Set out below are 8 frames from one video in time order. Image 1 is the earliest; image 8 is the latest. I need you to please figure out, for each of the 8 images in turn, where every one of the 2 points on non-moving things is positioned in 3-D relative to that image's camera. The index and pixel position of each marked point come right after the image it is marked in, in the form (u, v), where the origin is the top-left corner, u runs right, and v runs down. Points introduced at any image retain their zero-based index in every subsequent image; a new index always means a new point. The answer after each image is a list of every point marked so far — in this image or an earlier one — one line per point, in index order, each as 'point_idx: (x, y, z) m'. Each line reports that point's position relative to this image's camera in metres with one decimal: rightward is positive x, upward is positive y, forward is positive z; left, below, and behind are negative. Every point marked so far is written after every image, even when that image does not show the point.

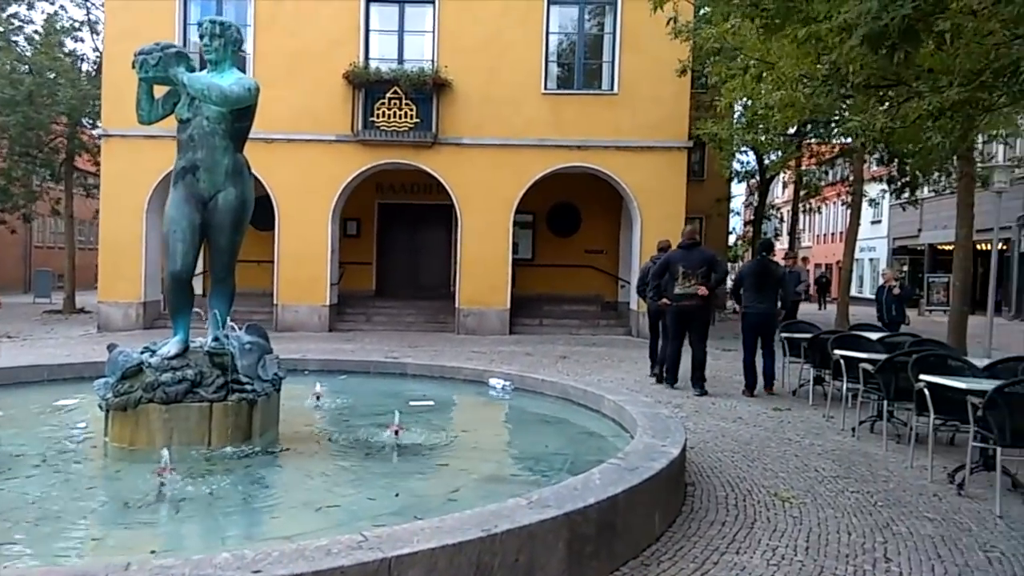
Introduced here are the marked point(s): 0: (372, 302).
0: (-3.4, -0.3, +19.1) m
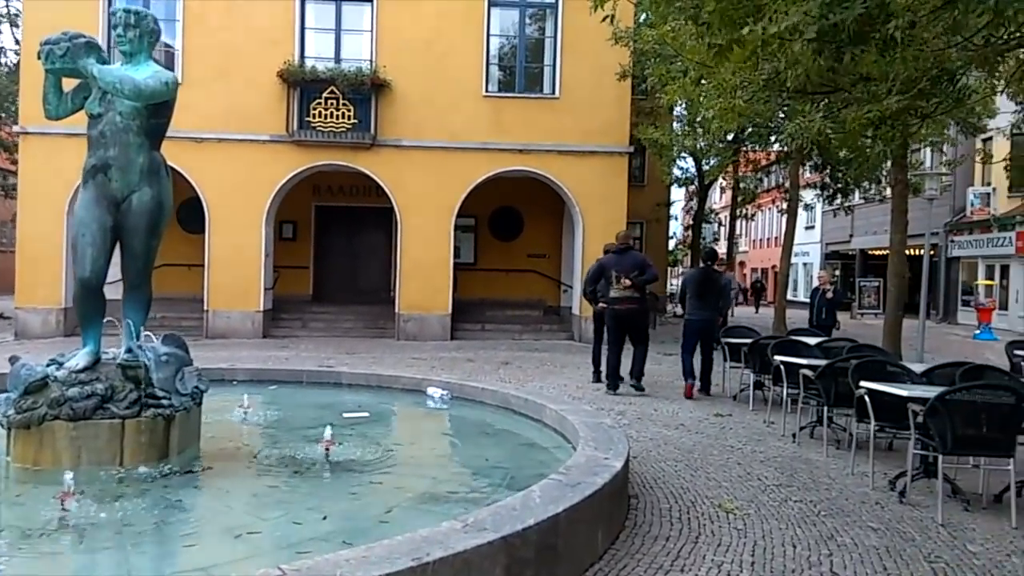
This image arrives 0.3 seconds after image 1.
0: (-4.8, -0.4, +18.6) m
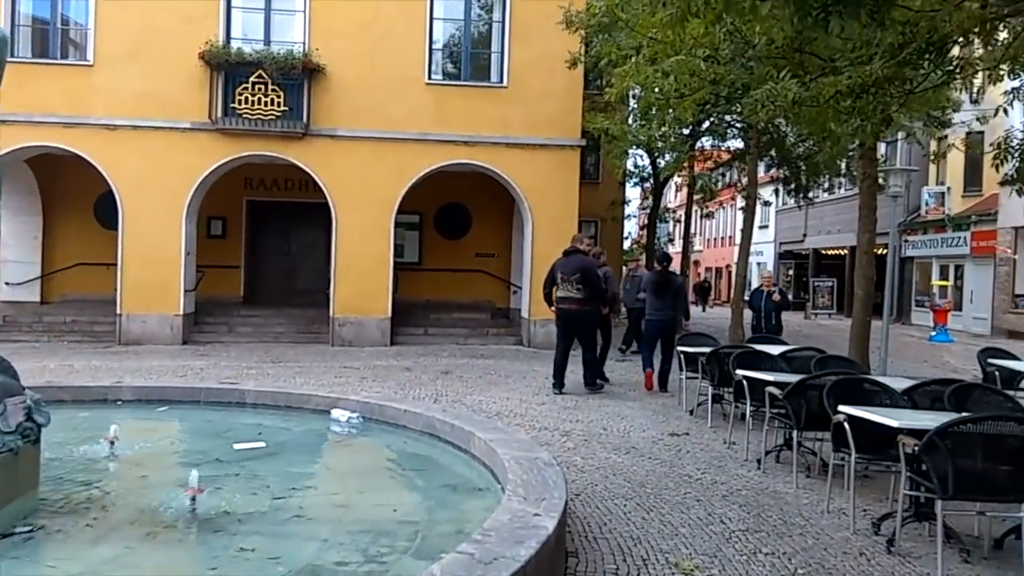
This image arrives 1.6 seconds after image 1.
0: (-6.0, -0.5, +17.2) m
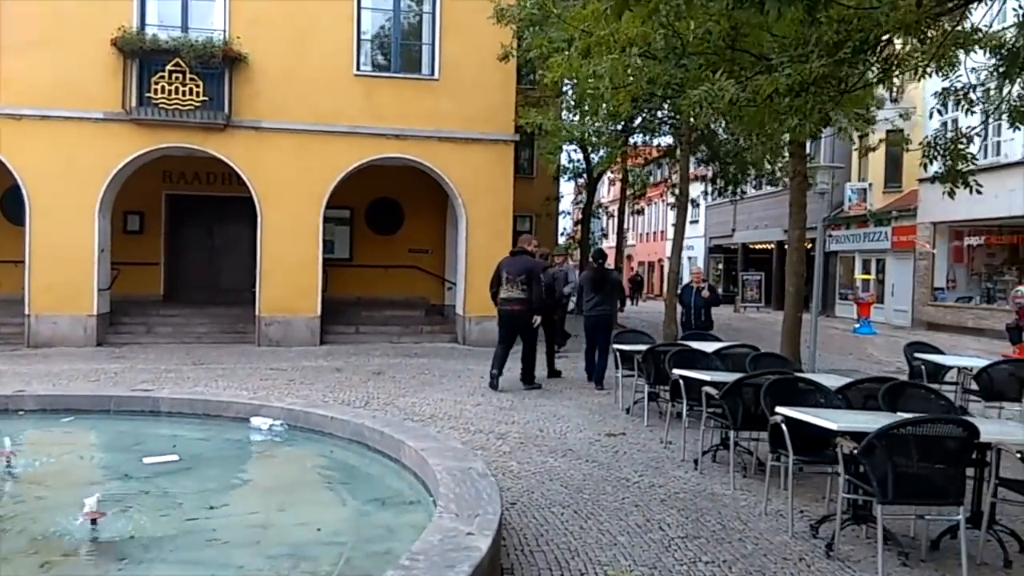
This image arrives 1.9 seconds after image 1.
0: (-7.3, -0.4, +16.4) m
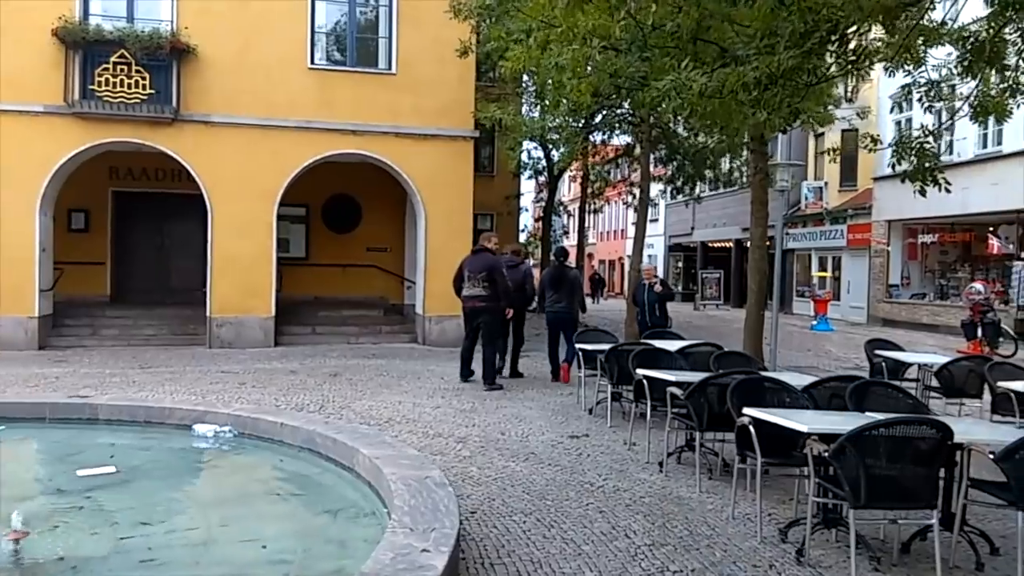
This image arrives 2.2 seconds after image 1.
0: (-8.1, -0.4, +15.8) m
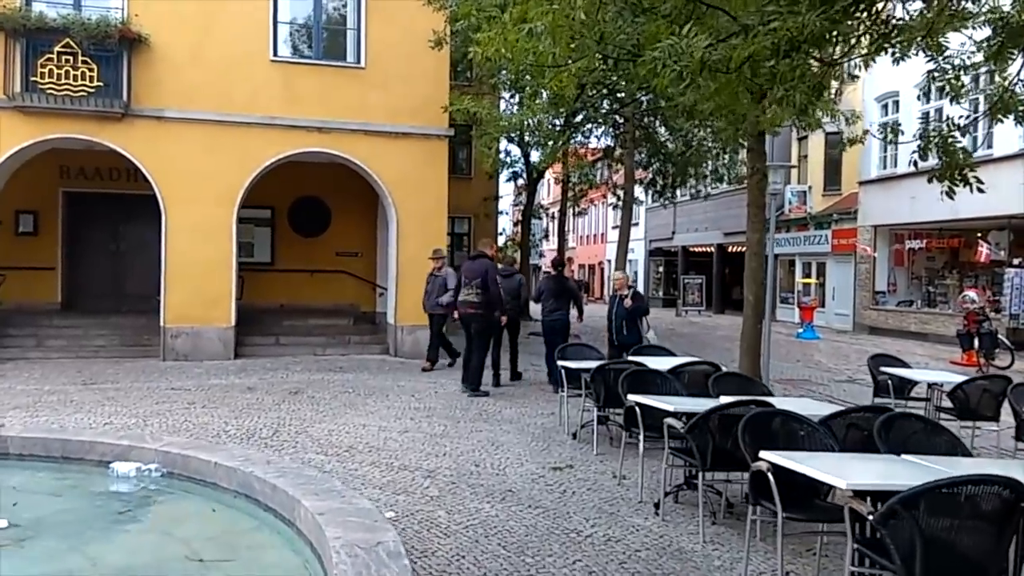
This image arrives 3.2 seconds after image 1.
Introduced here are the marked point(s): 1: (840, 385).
0: (-8.6, -0.6, +14.7) m
1: (+6.0, -1.8, +14.5) m
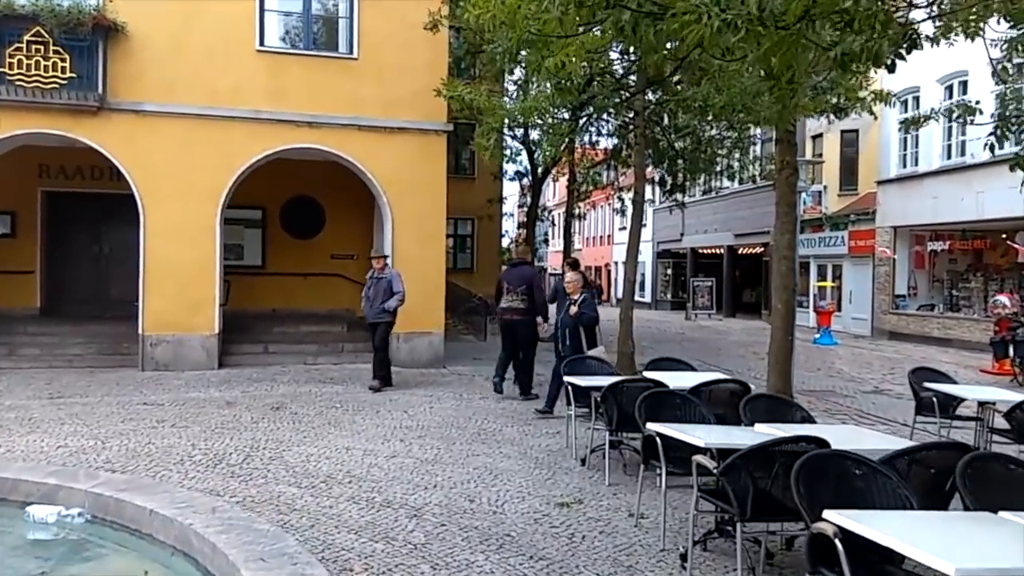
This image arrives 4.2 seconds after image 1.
0: (-8.5, -0.7, +13.8) m
1: (+6.0, -1.8, +13.5) m
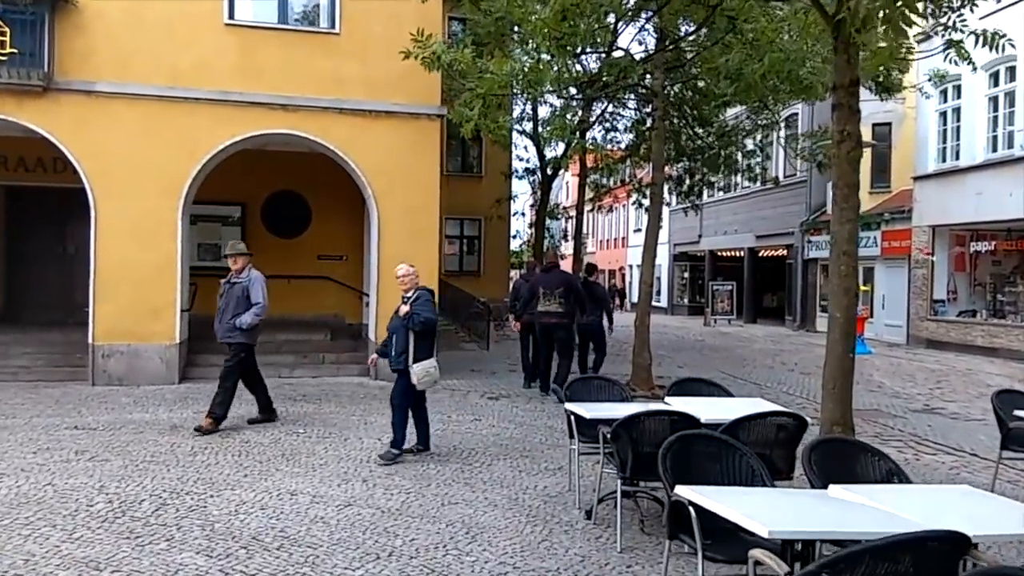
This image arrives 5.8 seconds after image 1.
0: (-8.5, -0.7, +12.4) m
1: (+6.0, -1.9, +11.8) m
